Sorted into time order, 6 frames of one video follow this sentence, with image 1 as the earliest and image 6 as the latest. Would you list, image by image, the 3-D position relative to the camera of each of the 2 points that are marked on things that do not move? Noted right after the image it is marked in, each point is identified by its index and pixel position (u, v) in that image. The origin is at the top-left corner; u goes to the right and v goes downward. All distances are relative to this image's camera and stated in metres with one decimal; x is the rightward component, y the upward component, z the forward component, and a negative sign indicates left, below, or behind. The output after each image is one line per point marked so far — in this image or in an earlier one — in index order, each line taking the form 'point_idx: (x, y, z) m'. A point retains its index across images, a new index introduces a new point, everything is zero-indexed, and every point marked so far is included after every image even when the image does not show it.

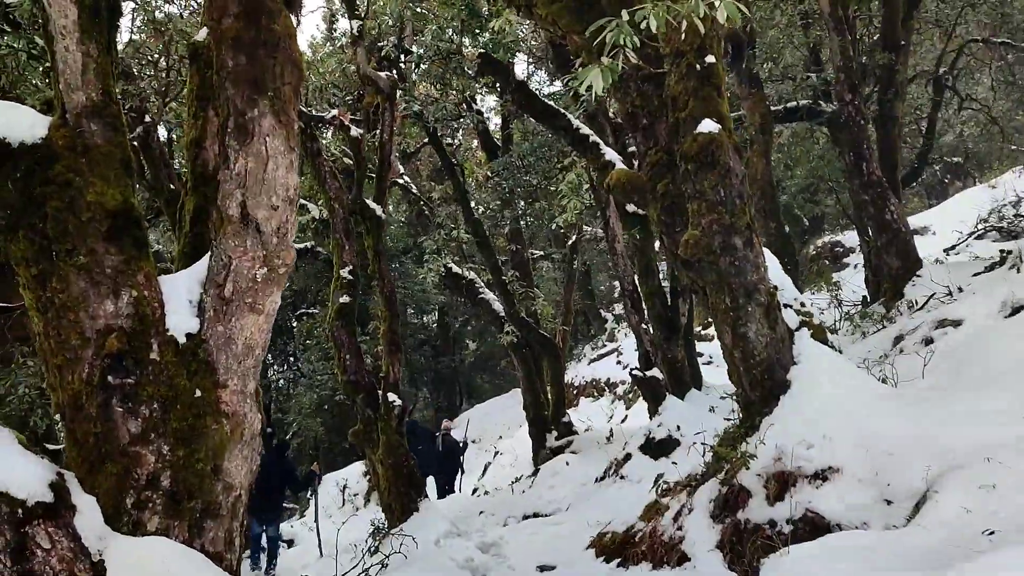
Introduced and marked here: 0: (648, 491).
0: (+1.1, -1.6, +6.8) m
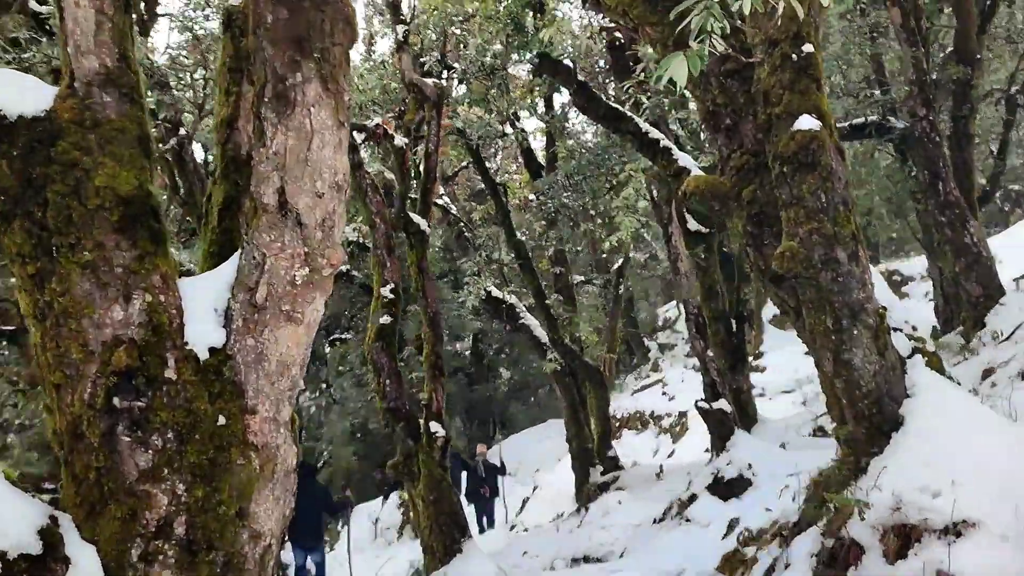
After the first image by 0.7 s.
0: (+1.5, -1.8, +6.1) m
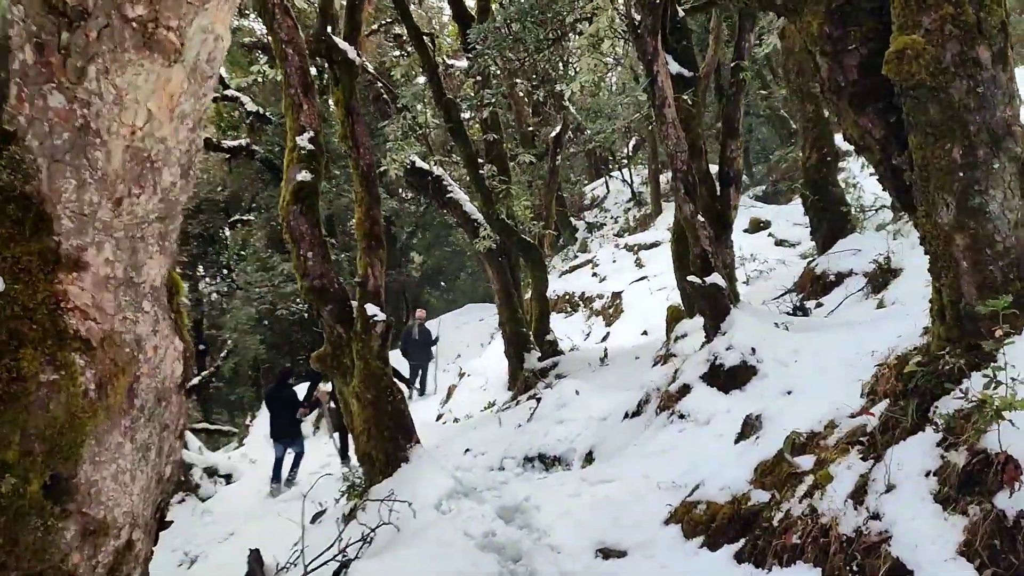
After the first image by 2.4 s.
0: (+1.3, -0.9, +5.0) m
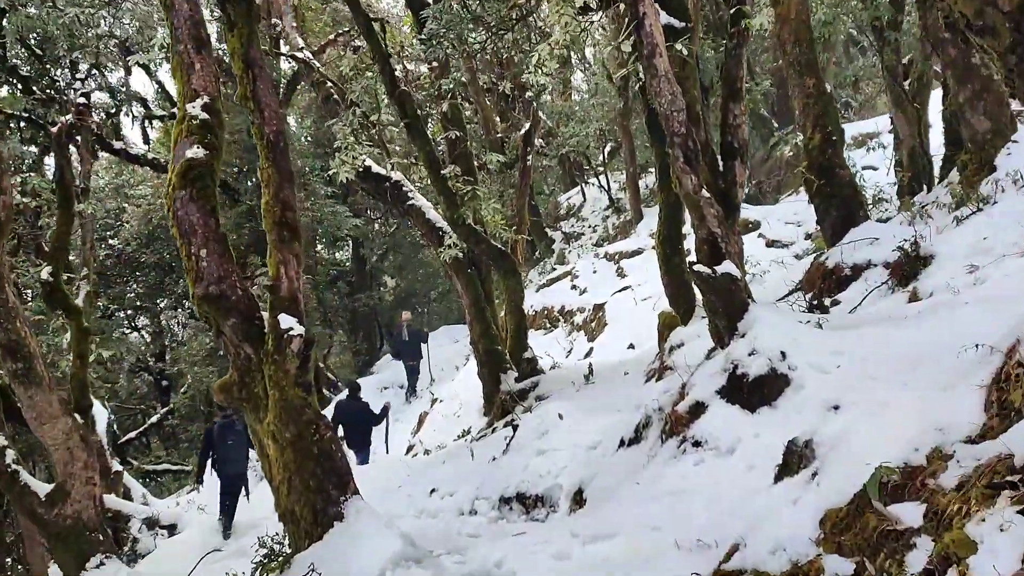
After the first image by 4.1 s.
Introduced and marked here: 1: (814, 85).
0: (+1.2, -0.8, +3.6) m
1: (+3.2, +2.1, +9.0) m
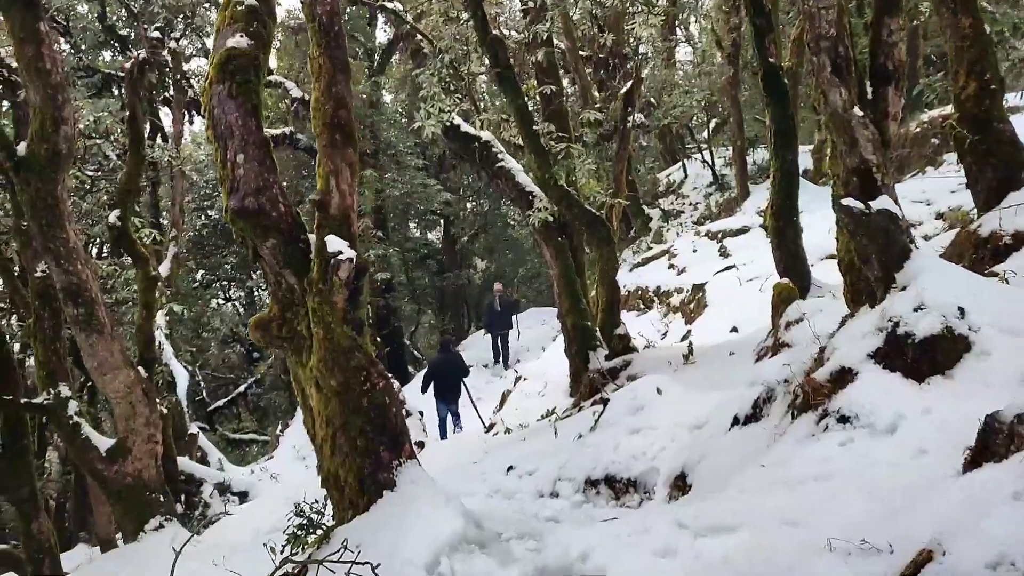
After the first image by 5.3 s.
0: (+1.4, -0.5, +2.6) m
1: (+4.1, +2.4, +7.7) m
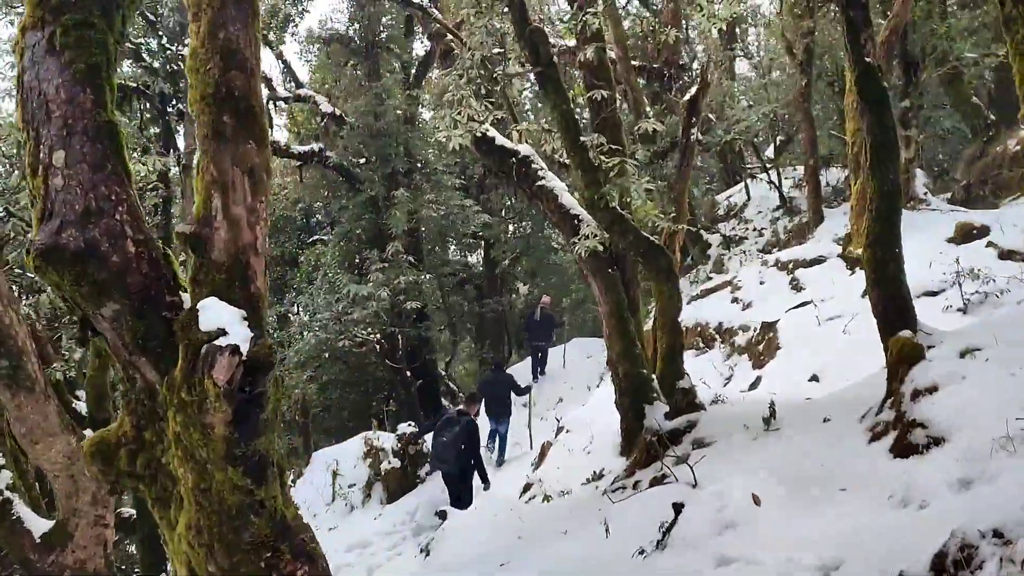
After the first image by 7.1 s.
0: (+1.4, -0.8, +0.8) m
1: (+4.4, +2.0, +5.9) m
